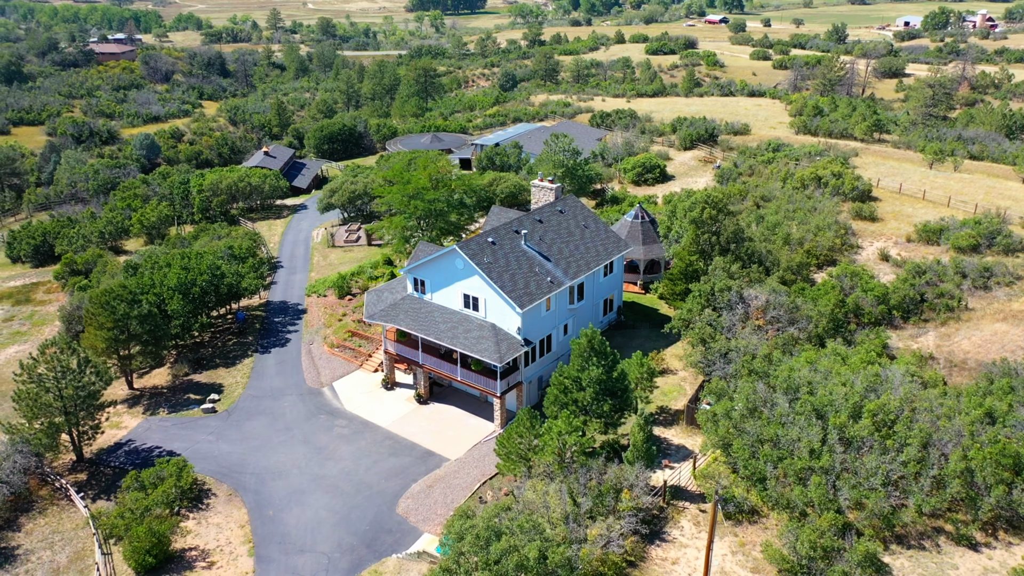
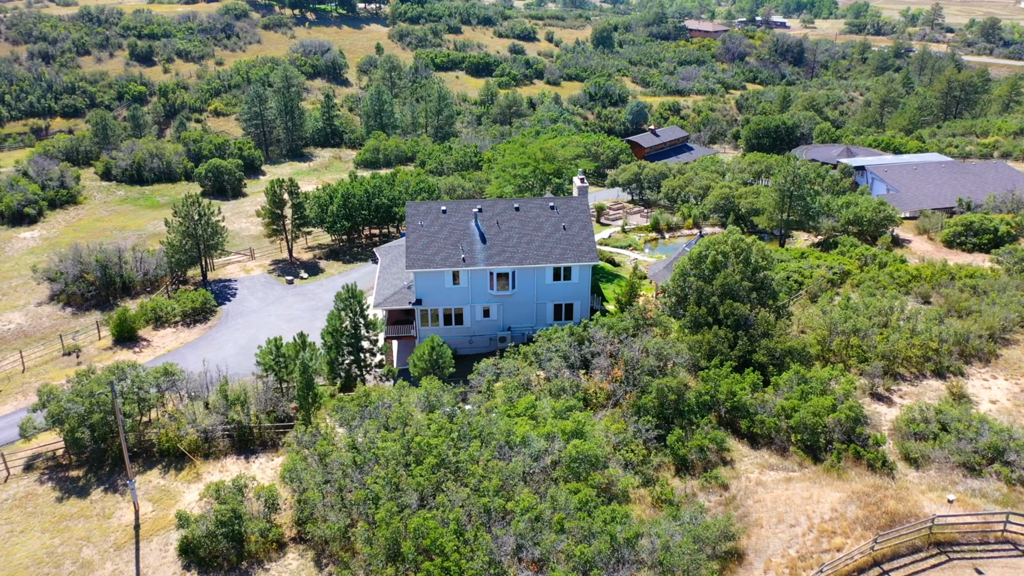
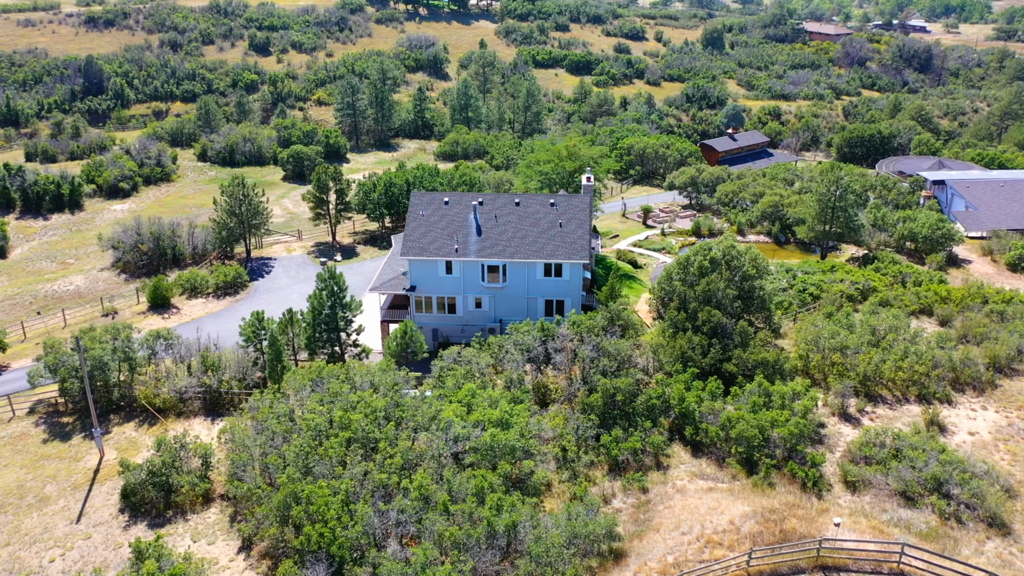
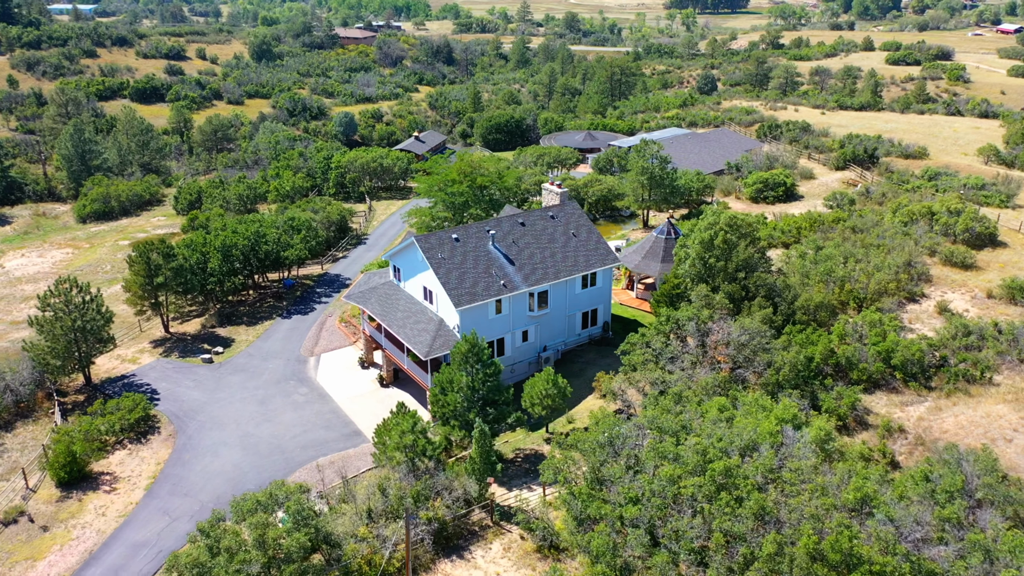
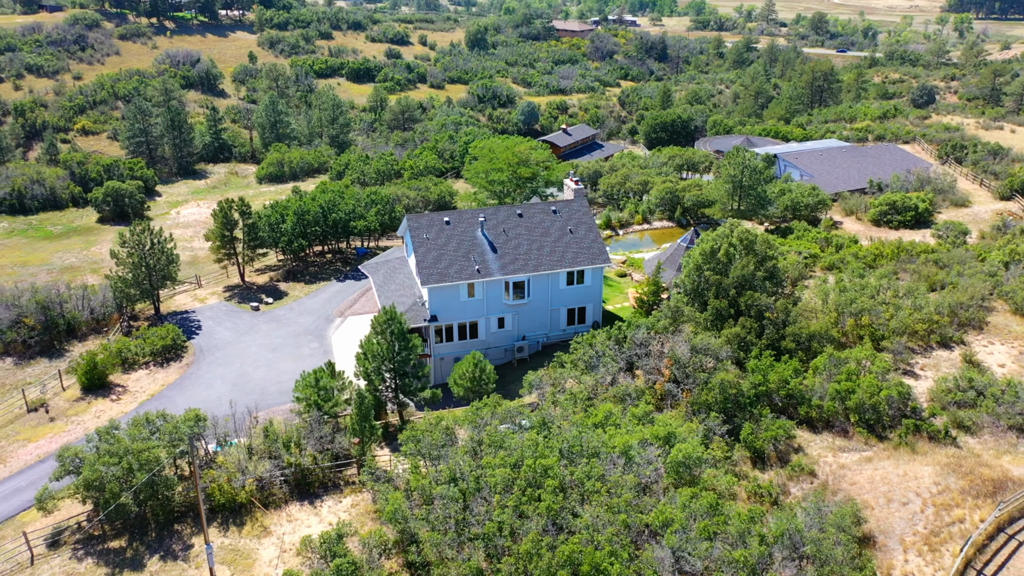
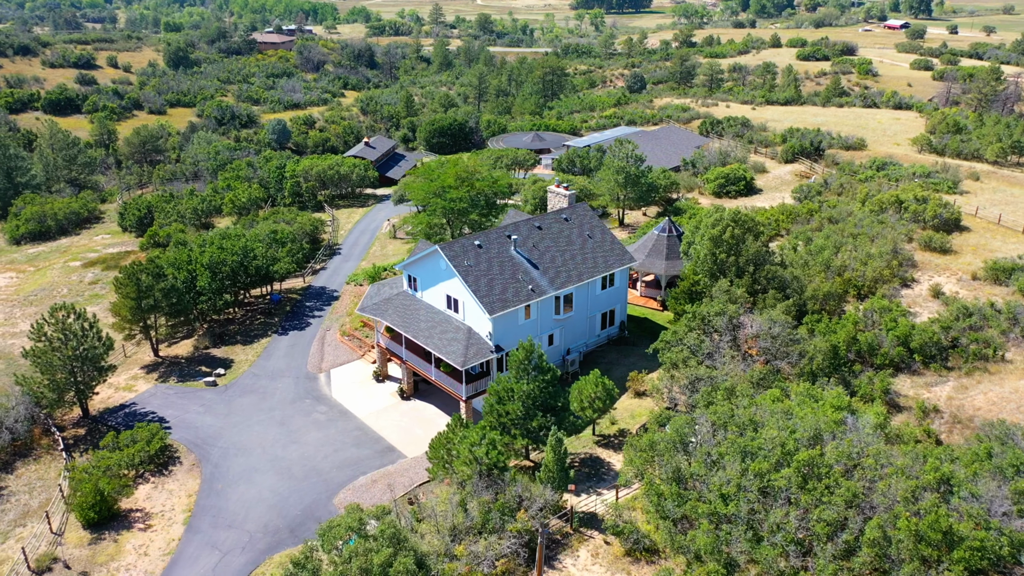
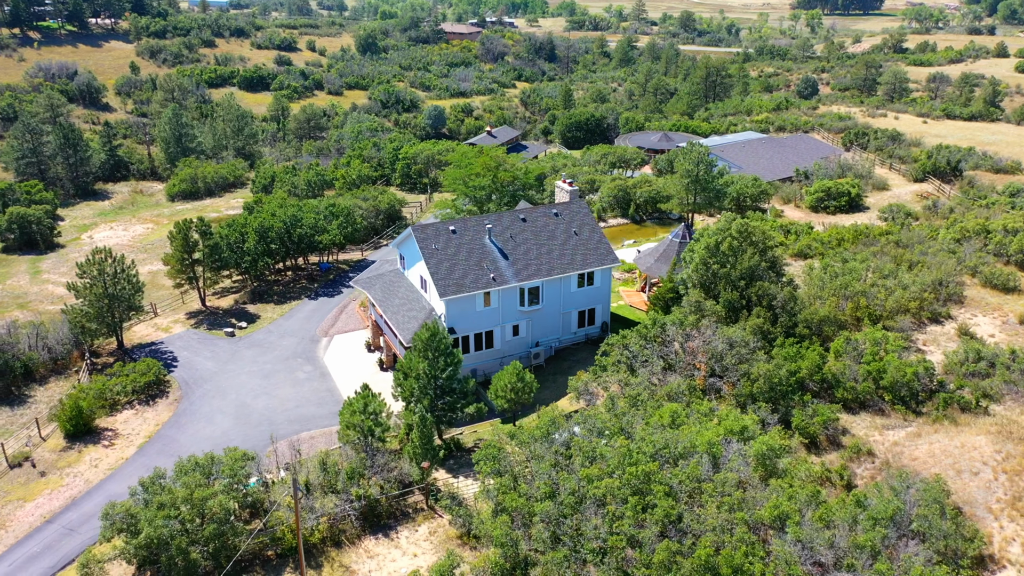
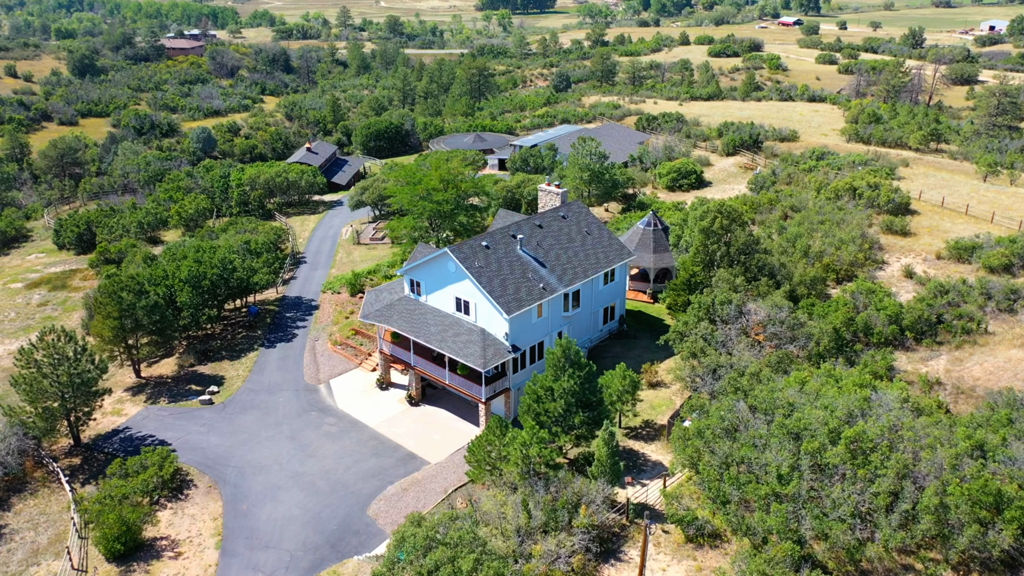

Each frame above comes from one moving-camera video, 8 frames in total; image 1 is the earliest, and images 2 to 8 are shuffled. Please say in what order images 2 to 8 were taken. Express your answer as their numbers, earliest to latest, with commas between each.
8, 6, 4, 7, 5, 2, 3
